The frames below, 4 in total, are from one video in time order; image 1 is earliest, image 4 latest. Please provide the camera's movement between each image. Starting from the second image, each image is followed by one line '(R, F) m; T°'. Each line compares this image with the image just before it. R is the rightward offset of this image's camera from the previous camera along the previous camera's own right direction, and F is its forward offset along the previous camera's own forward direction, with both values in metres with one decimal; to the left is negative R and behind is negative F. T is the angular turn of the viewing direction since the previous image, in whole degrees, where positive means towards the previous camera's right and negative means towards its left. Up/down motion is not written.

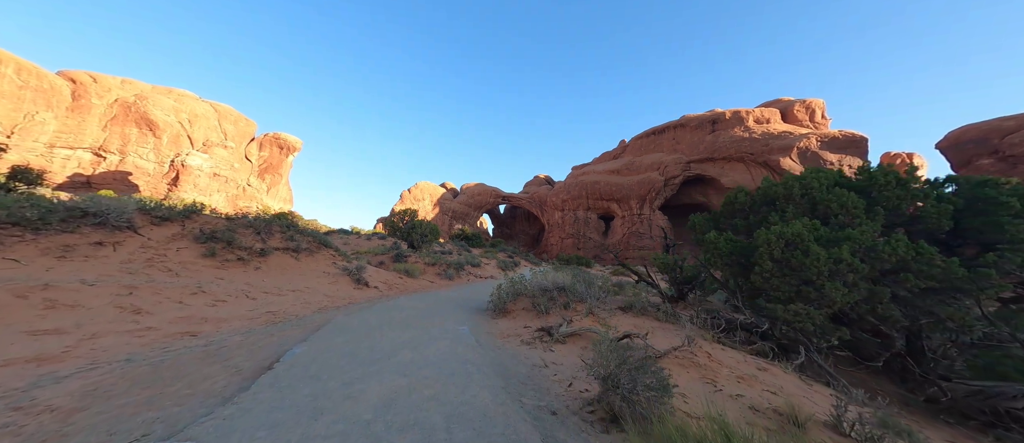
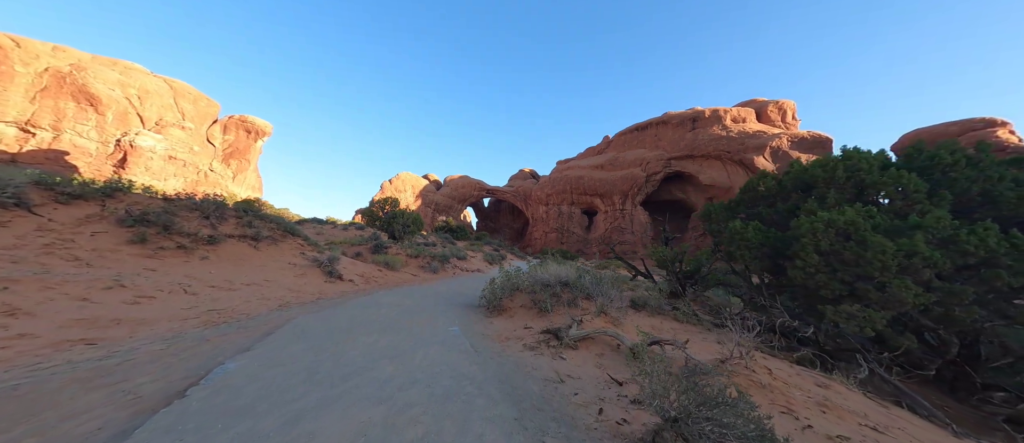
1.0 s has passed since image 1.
(-0.3, +1.0) m; +3°
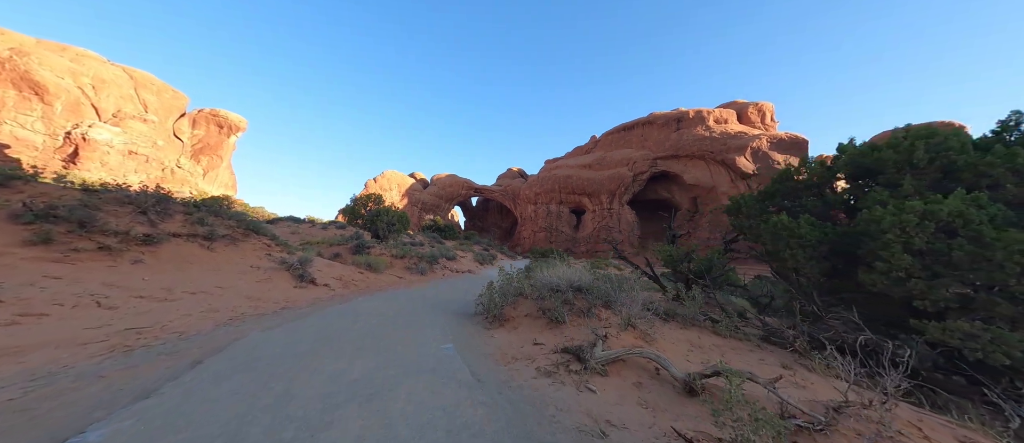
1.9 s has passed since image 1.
(-0.3, +1.1) m; +2°
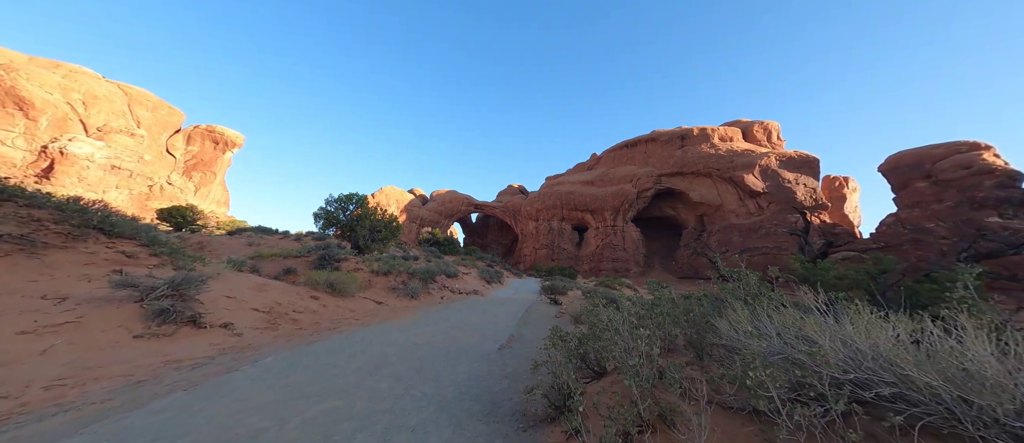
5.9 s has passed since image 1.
(-1.1, +4.4) m; 0°
